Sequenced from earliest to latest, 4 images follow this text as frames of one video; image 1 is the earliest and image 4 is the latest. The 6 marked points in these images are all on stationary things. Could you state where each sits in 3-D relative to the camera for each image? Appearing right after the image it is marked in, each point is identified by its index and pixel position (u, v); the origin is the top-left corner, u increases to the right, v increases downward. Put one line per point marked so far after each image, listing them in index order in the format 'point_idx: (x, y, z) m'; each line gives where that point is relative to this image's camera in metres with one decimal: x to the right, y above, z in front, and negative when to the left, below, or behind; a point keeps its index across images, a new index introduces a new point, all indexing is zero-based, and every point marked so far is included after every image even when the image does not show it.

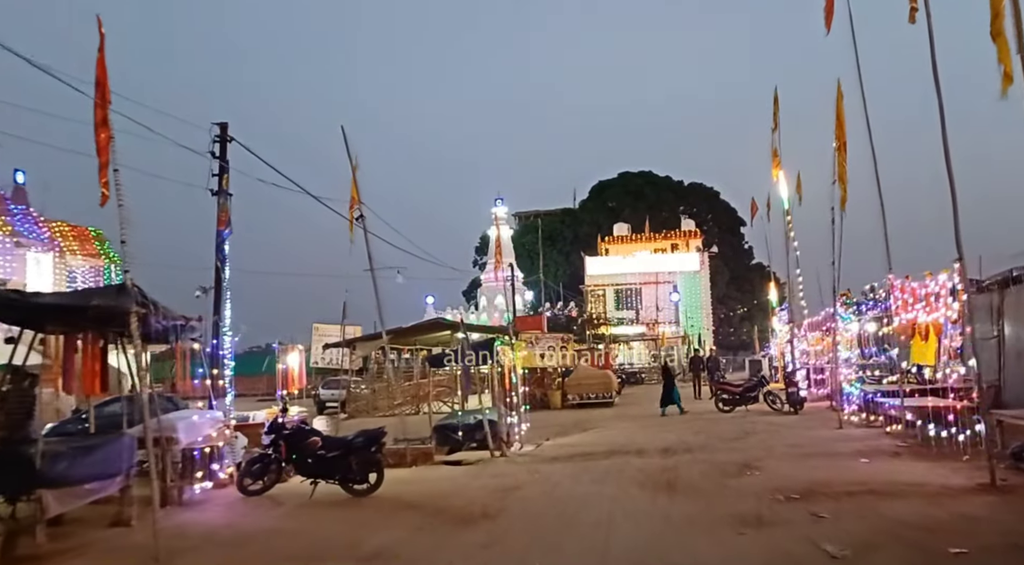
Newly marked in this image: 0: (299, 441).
0: (-2.7, -2.0, +10.3) m
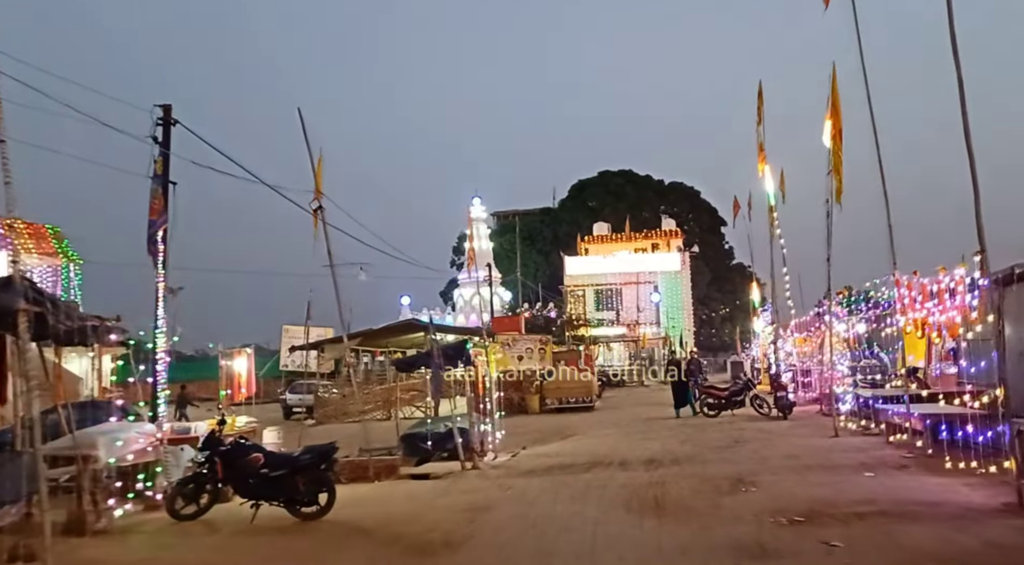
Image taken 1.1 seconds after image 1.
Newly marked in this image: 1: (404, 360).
0: (-3.1, -2.0, +9.1) m
1: (-2.1, -1.5, +15.9) m
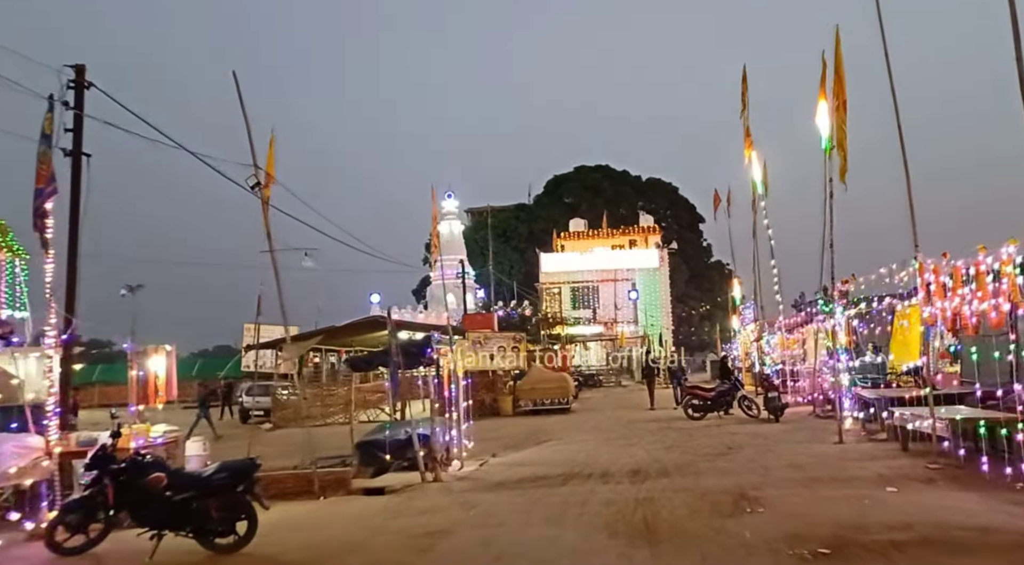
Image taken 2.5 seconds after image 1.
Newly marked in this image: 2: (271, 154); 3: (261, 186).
0: (-3.4, -1.8, +7.3) m
1: (-2.7, -1.3, +14.2) m
2: (-5.5, +3.0, +18.5) m
3: (-3.6, +1.4, +11.7) m
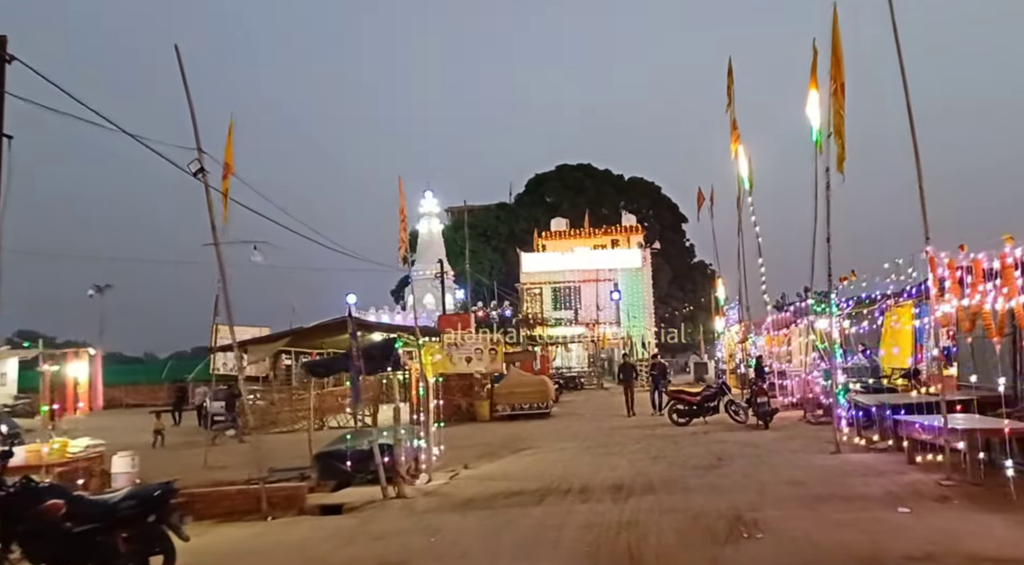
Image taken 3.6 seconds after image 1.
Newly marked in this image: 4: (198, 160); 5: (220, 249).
0: (-3.7, -1.7, +6.2) m
1: (-3.1, -1.3, +13.1) m
2: (-6.1, +3.0, +17.4) m
3: (-4.0, +1.4, +10.6) m
4: (-4.1, +1.6, +10.6) m
5: (-3.9, +0.5, +10.7) m
